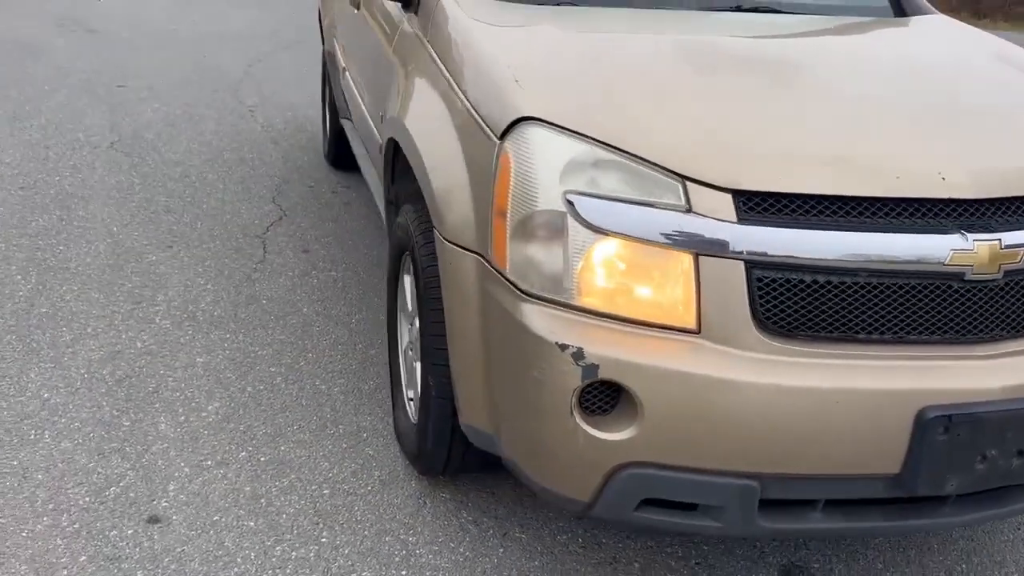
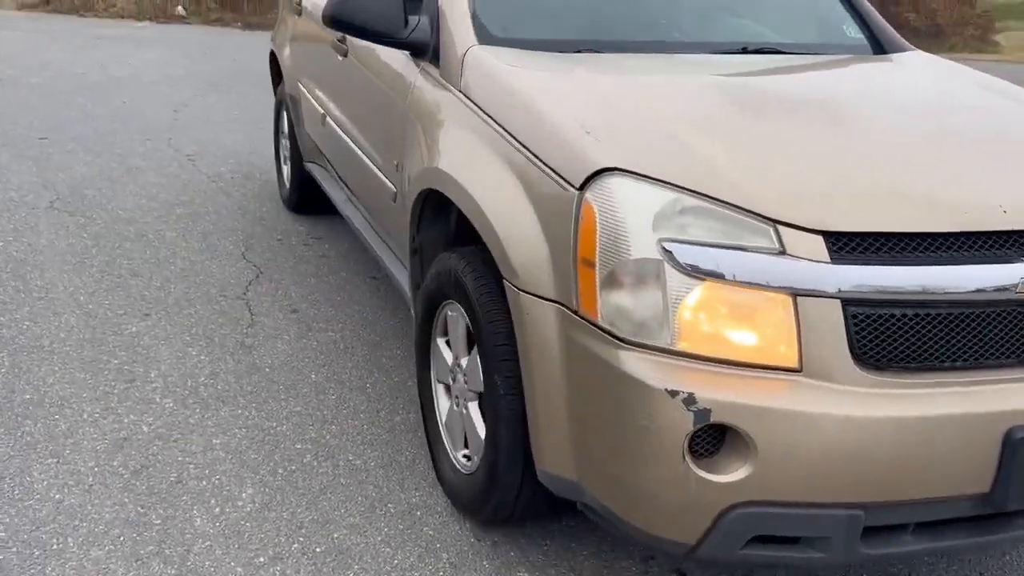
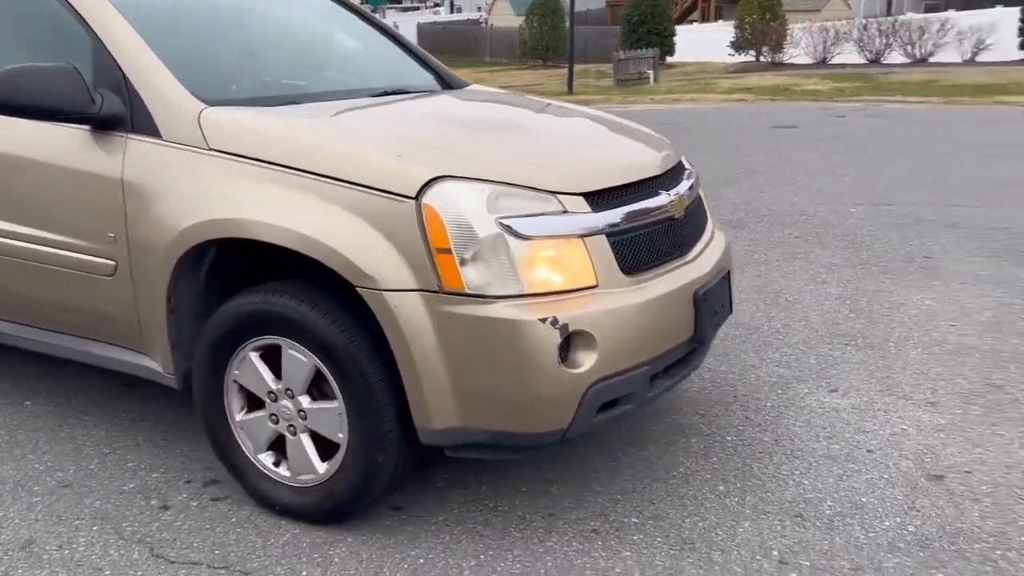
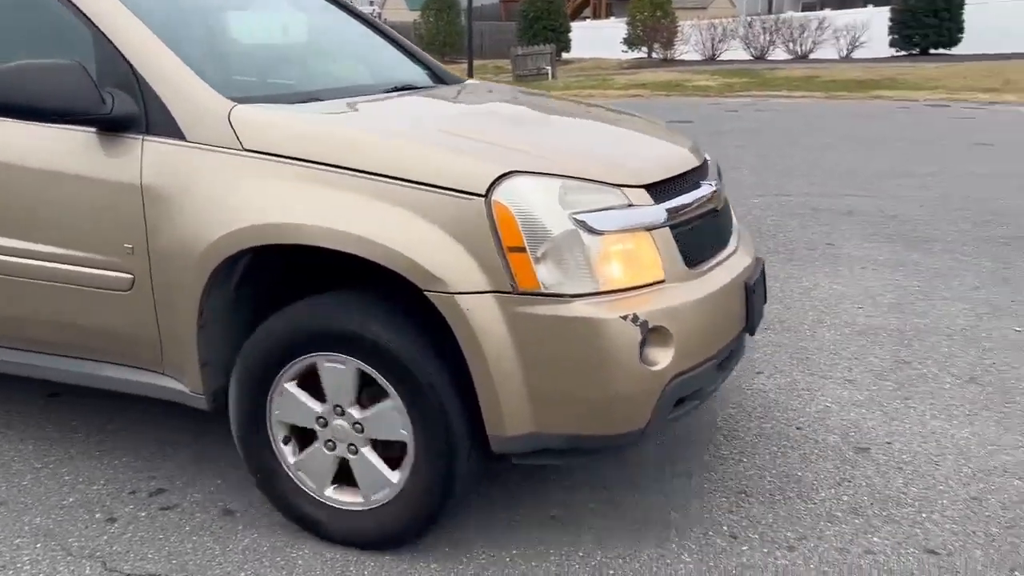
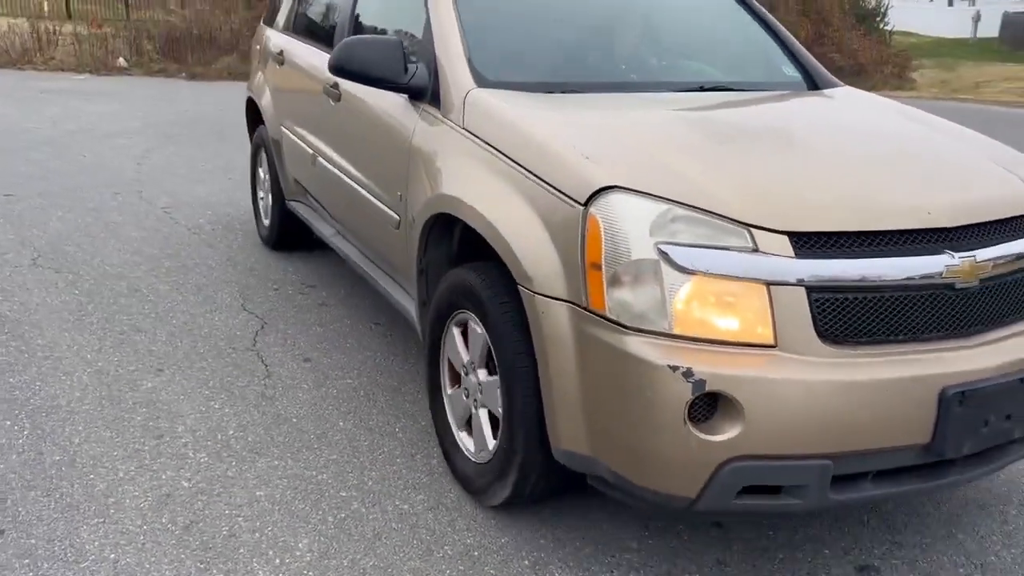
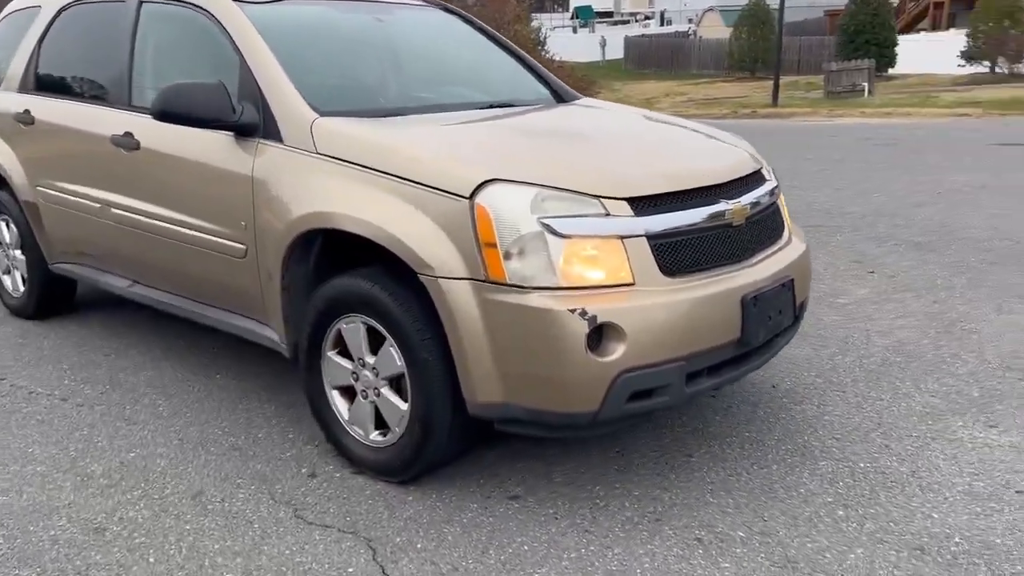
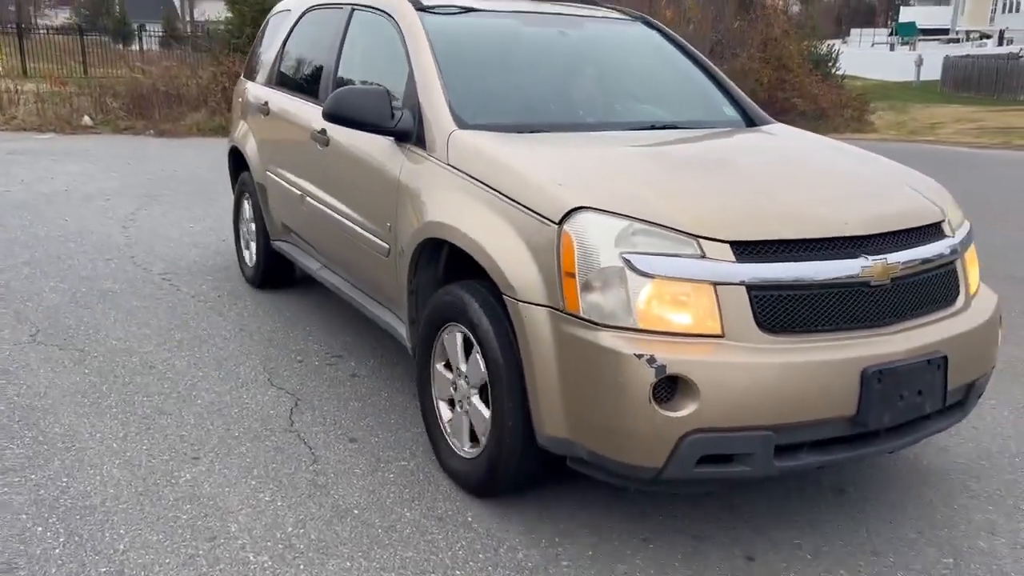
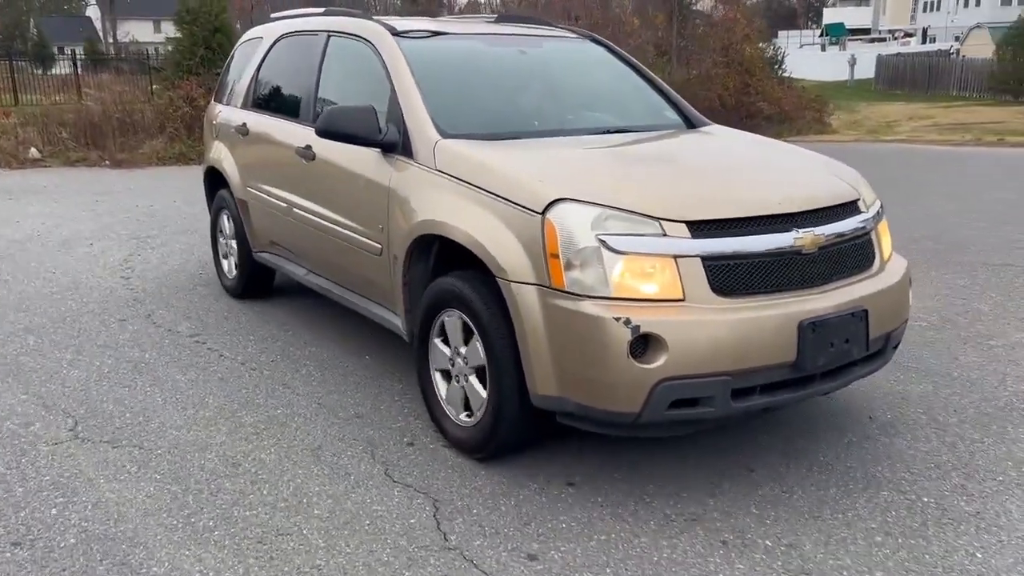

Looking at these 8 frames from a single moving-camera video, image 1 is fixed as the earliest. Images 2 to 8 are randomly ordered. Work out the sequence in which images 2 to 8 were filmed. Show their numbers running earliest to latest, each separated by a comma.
2, 5, 7, 8, 6, 3, 4
